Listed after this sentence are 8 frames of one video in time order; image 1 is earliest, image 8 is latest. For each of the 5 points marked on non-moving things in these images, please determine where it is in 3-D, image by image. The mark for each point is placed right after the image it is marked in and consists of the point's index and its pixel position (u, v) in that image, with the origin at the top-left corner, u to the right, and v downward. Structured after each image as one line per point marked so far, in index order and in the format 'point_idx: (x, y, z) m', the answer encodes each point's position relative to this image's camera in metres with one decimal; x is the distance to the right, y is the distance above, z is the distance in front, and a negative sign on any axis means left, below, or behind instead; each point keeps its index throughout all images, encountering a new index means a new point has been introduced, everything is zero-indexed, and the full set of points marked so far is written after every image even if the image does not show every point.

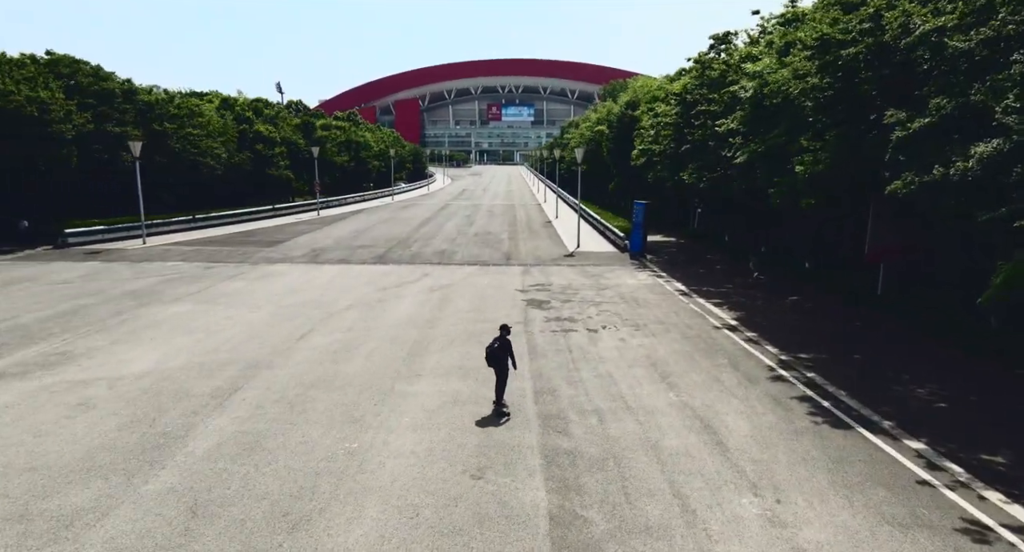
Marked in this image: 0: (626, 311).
0: (+3.2, -1.0, +17.6) m
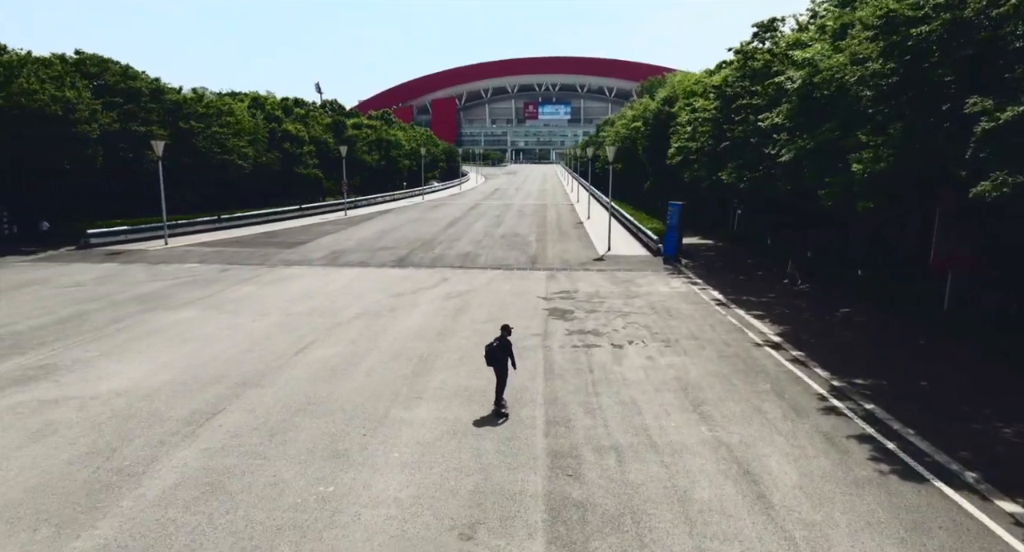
0: (+3.7, -1.2, +16.1) m
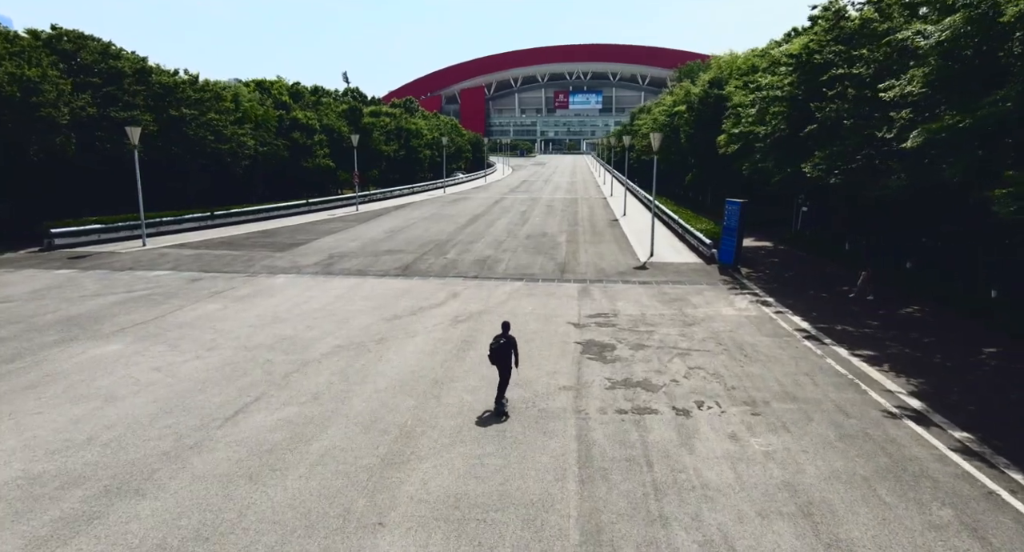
0: (+4.1, -1.8, +11.9) m
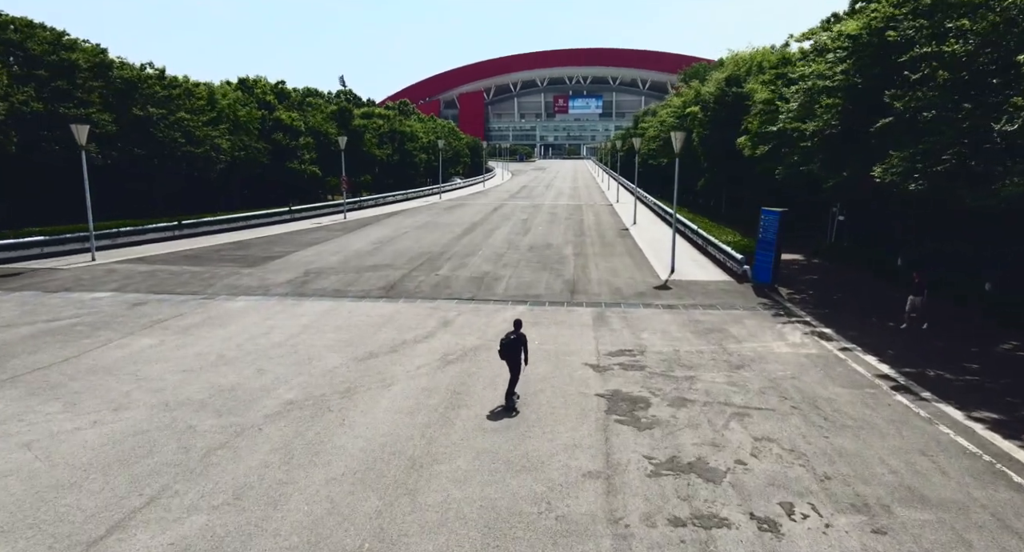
0: (+4.2, -2.3, +8.7) m
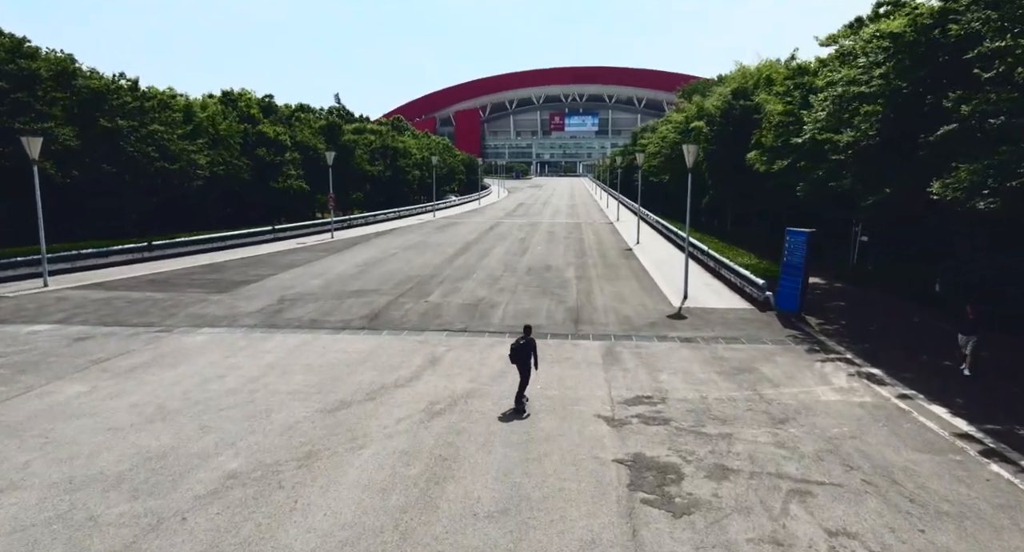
0: (+4.2, -2.8, +6.7) m
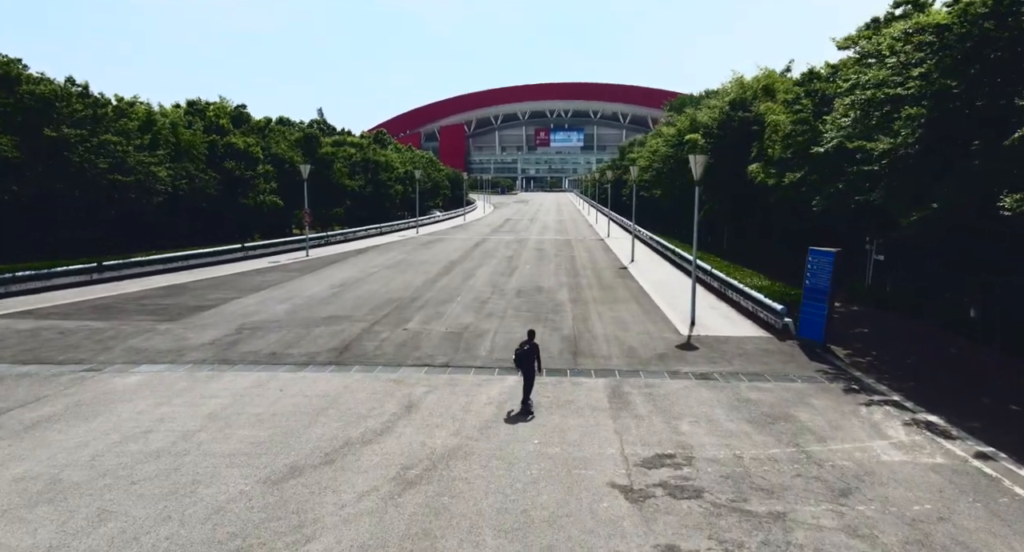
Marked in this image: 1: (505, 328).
0: (+4.2, -3.2, +4.6) m
1: (-0.2, -1.5, +18.7) m
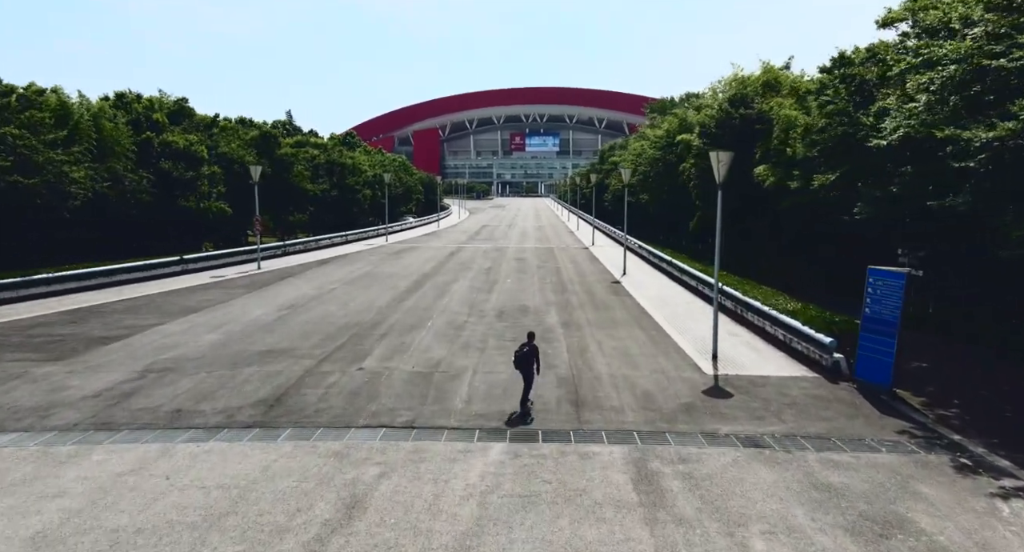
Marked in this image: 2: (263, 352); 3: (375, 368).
0: (+4.3, -3.6, +1.1) m
1: (-0.6, -2.1, +15.1) m
2: (-6.3, -1.9, +15.8) m
3: (-3.2, -2.1, +14.6) m
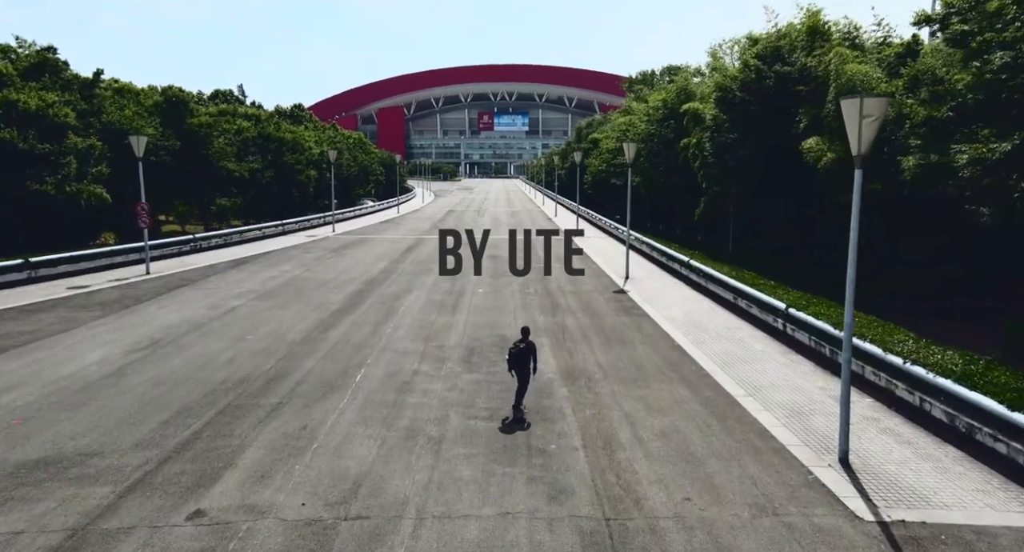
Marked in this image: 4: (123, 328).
0: (+4.7, -4.7, -5.6) m
1: (-0.9, -2.7, +8.0) m
2: (-6.7, -2.5, +8.5) m
3: (-3.5, -2.8, +7.4) m
4: (-9.9, -1.2, +16.1) m
